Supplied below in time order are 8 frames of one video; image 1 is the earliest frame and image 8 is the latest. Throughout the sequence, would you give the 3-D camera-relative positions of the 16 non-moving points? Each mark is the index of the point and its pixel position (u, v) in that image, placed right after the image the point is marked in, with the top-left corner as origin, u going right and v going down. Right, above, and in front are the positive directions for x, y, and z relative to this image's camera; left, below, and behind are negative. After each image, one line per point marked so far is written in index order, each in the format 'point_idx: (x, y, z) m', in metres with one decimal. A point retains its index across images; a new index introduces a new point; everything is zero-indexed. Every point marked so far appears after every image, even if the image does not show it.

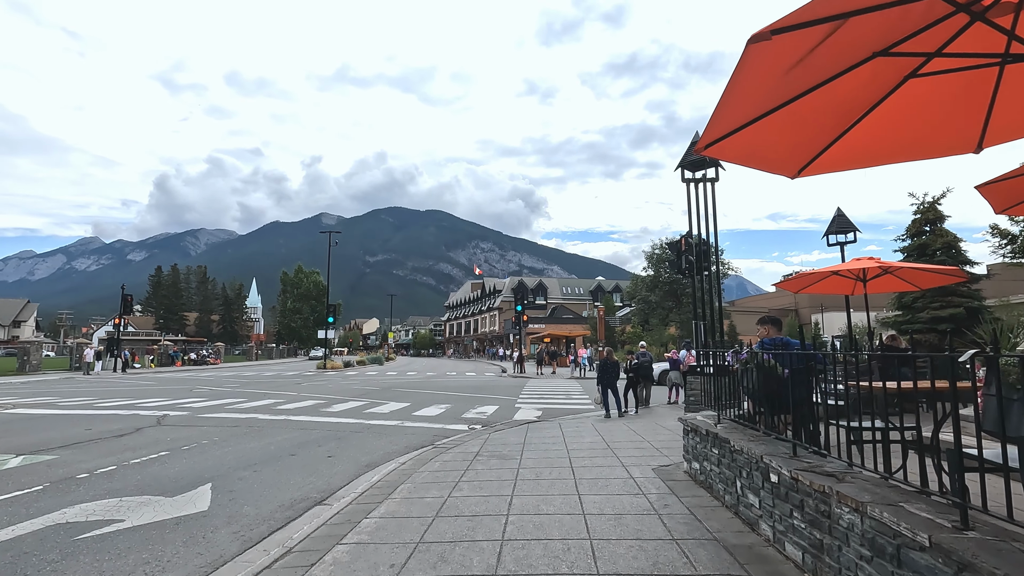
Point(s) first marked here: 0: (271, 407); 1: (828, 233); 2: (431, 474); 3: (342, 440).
0: (-6.5, -3.2, +15.6) m
1: (+10.0, +1.8, +18.3) m
2: (-1.0, -2.3, +7.1) m
3: (-3.1, -2.8, +10.7) m
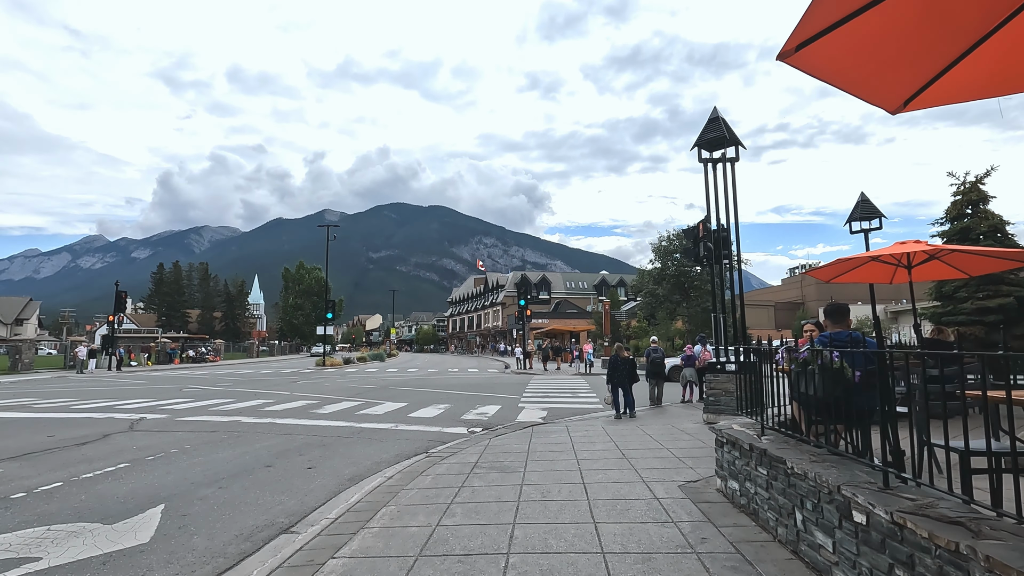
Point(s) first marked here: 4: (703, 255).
0: (-6.4, -3.0, +14.6) m
1: (+10.0, +2.0, +17.2) m
2: (-1.0, -2.1, +6.1) m
3: (-3.0, -2.6, +9.7) m
4: (+3.8, +0.7, +11.7) m
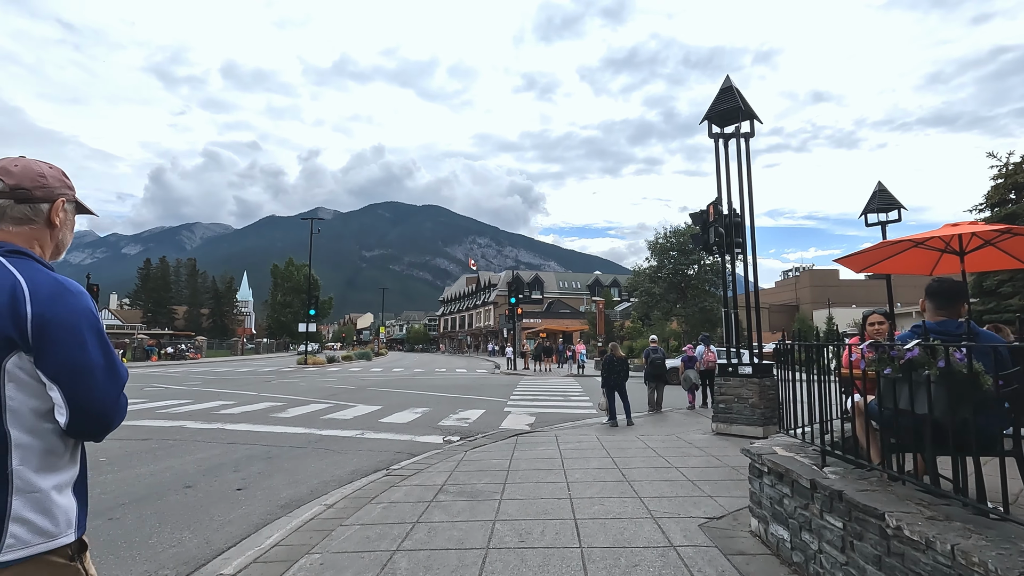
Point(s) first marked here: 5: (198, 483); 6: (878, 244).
0: (-6.8, -2.8, +13.1) m
1: (+9.7, +2.1, +15.9) m
2: (-1.2, -1.9, +4.6) m
3: (-3.3, -2.4, +8.2) m
4: (+3.5, +0.8, +10.3) m
5: (-3.6, -2.2, +6.7) m
6: (+4.9, +0.6, +7.7) m
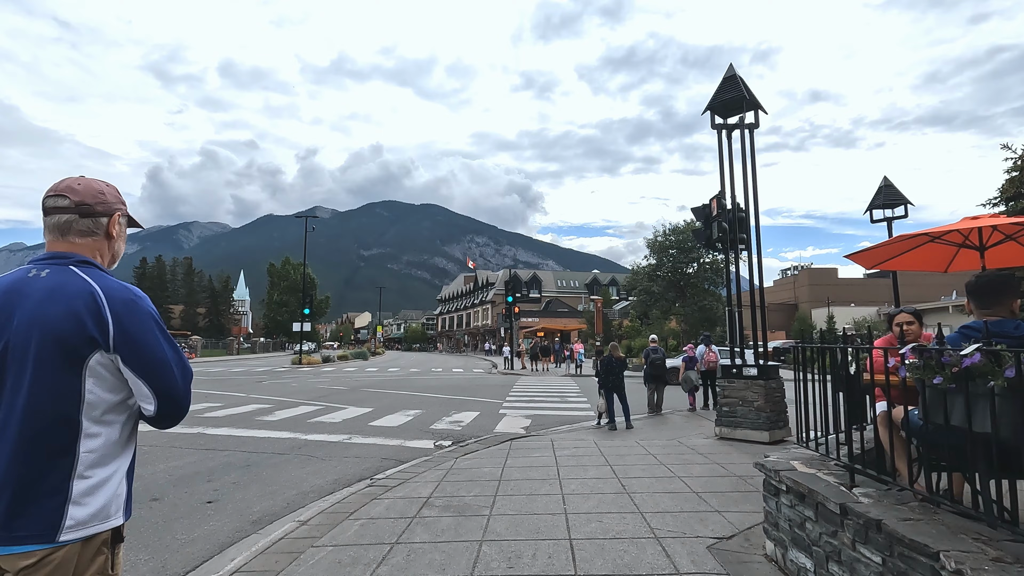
0: (-6.9, -2.8, +12.7) m
1: (+9.6, +2.2, +15.5) m
2: (-1.3, -1.9, +4.1) m
3: (-3.4, -2.4, +7.7) m
4: (+3.4, +0.9, +9.9) m
5: (-3.7, -2.2, +6.2) m
6: (+4.8, +0.6, +7.3) m
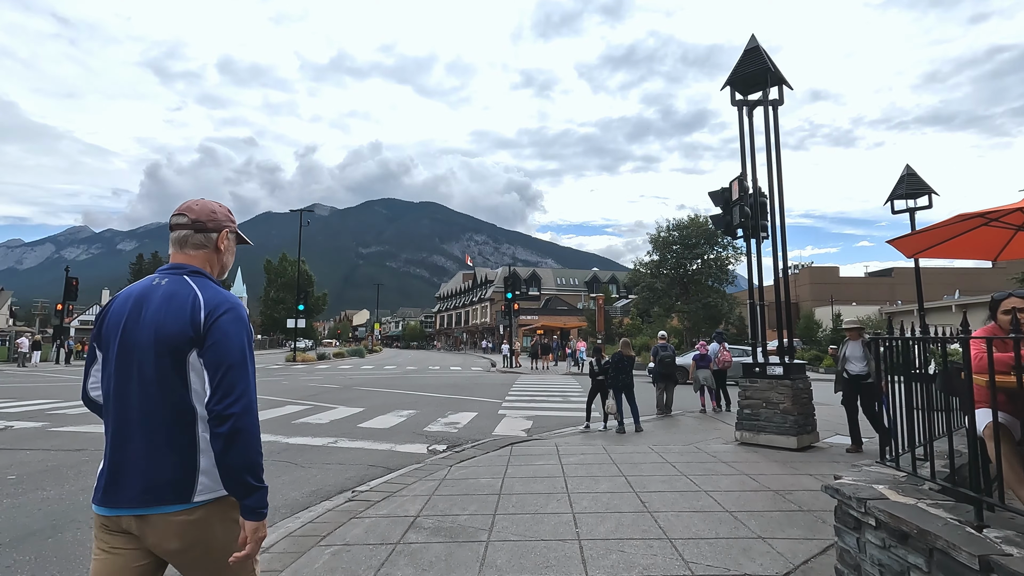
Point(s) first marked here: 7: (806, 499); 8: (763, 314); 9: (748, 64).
0: (-6.9, -2.6, +11.8) m
1: (+9.6, +2.3, +14.6) m
2: (-1.3, -1.8, +3.3) m
3: (-3.4, -2.2, +6.9) m
4: (+3.5, +1.0, +9.0) m
5: (-3.7, -2.1, +5.4) m
6: (+4.8, +0.7, +6.4) m
7: (+2.7, -1.9, +5.3) m
8: (+3.9, -0.4, +9.0) m
9: (+3.7, +3.5, +9.3) m
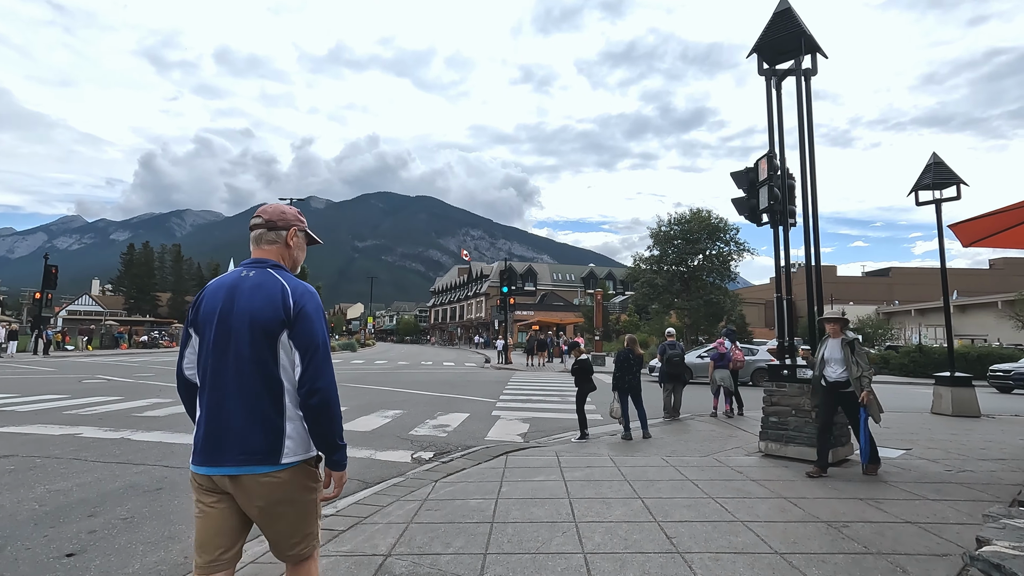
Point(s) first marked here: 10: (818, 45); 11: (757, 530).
0: (-7.0, -2.3, +10.7) m
1: (+9.6, +2.4, +13.6) m
2: (-1.3, -1.6, +2.3) m
3: (-3.5, -2.0, +5.8) m
4: (+3.4, +1.1, +8.0) m
5: (-3.7, -1.9, +4.3) m
6: (+4.8, +0.8, +5.4) m
7: (+2.6, -1.8, +4.3) m
8: (+3.8, -0.3, +8.0) m
9: (+3.7, +3.7, +8.2) m
10: (+4.3, +3.4, +8.3) m
11: (+1.9, -1.9, +4.5) m
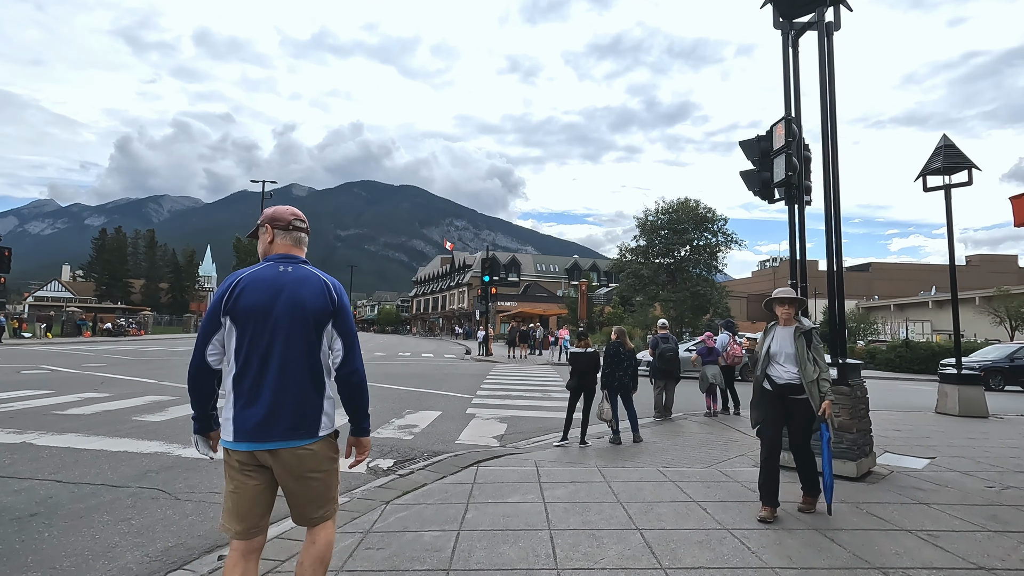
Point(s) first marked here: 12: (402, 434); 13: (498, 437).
0: (-7.4, -2.0, +9.4) m
1: (+9.1, +2.6, +12.7) m
2: (-1.5, -1.5, +1.1) m
3: (-3.7, -1.8, +4.6) m
4: (+3.2, +1.3, +6.9) m
5: (-3.9, -1.7, +3.1) m
6: (+4.6, +0.9, +4.4) m
7: (+2.4, -1.7, +3.3) m
8: (+3.5, -0.1, +7.0) m
9: (+3.5, +3.8, +7.1) m
10: (+4.1, +3.6, +7.2) m
11: (+1.6, -1.7, +3.4) m
12: (-1.7, -2.2, +8.9) m
13: (-0.2, -2.3, +9.0) m
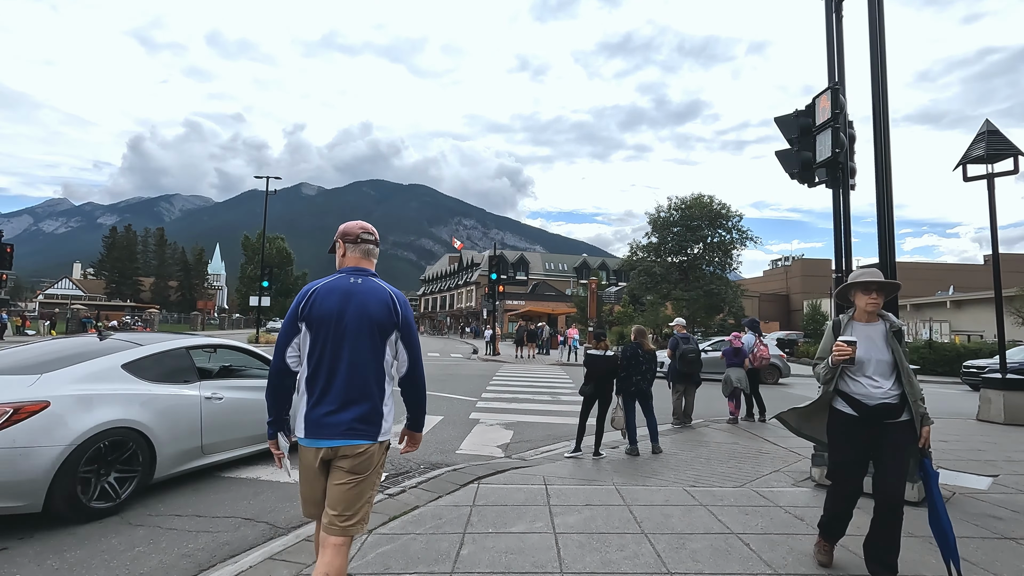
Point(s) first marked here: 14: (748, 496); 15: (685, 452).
0: (-7.3, -1.9, +8.7) m
1: (+9.3, +2.6, +11.8) m
2: (-1.5, -1.5, +0.3) m
3: (-3.7, -1.8, +3.9) m
4: (+3.2, +1.3, +6.1) m
5: (-3.9, -1.6, +2.4) m
6: (+4.6, +1.0, +3.5) m
7: (+2.4, -1.7, +2.5) m
8: (+3.6, -0.1, +6.1) m
9: (+3.6, +3.9, +6.3) m
10: (+4.2, +3.7, +6.4) m
11: (+1.6, -1.7, +2.6) m
12: (-1.6, -2.1, +8.1) m
13: (-0.1, -2.2, +8.2) m
14: (+2.2, -1.9, +5.3) m
15: (+2.3, -2.2, +7.9) m
